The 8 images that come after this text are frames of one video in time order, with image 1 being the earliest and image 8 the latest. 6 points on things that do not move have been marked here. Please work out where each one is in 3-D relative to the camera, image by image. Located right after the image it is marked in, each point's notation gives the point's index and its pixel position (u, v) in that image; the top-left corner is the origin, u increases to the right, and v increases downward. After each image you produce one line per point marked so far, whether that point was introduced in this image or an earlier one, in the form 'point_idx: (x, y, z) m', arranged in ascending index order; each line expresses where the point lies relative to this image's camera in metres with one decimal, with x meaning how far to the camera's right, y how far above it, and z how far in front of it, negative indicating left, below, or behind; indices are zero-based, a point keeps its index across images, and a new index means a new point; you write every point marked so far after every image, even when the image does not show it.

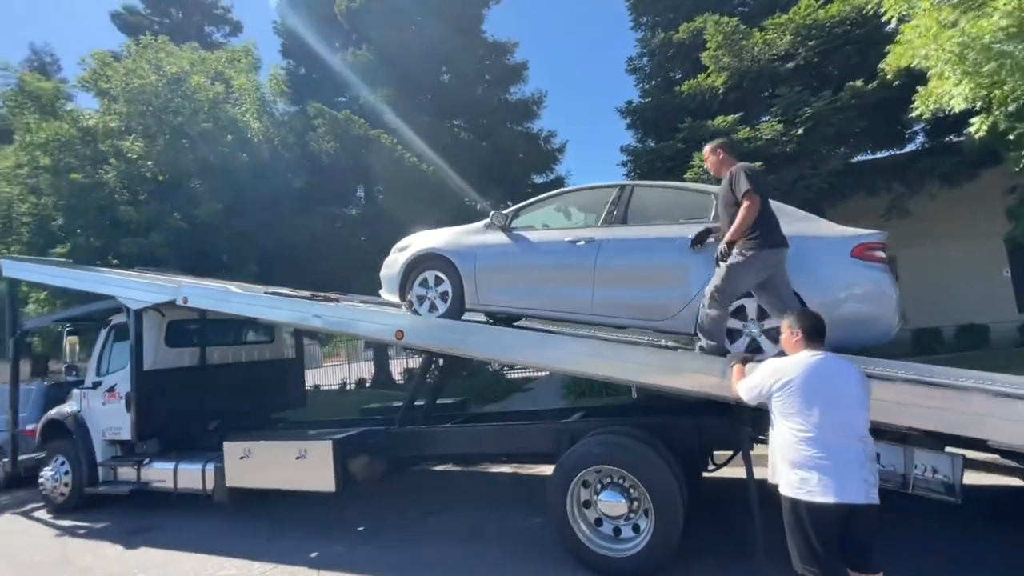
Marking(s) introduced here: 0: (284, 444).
0: (-2.0, -1.4, +5.7) m
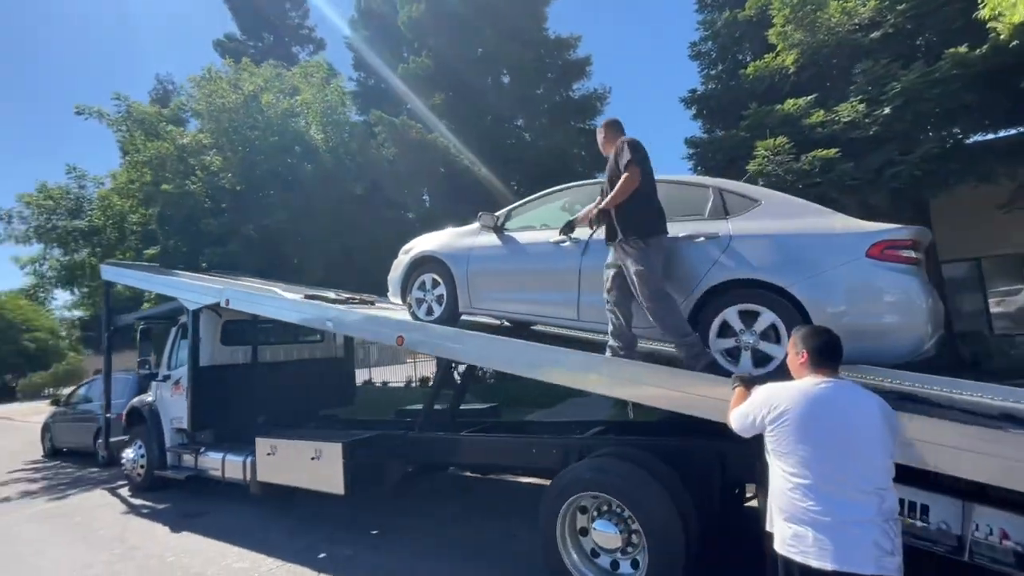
0: (-2.0, -1.4, +5.9) m
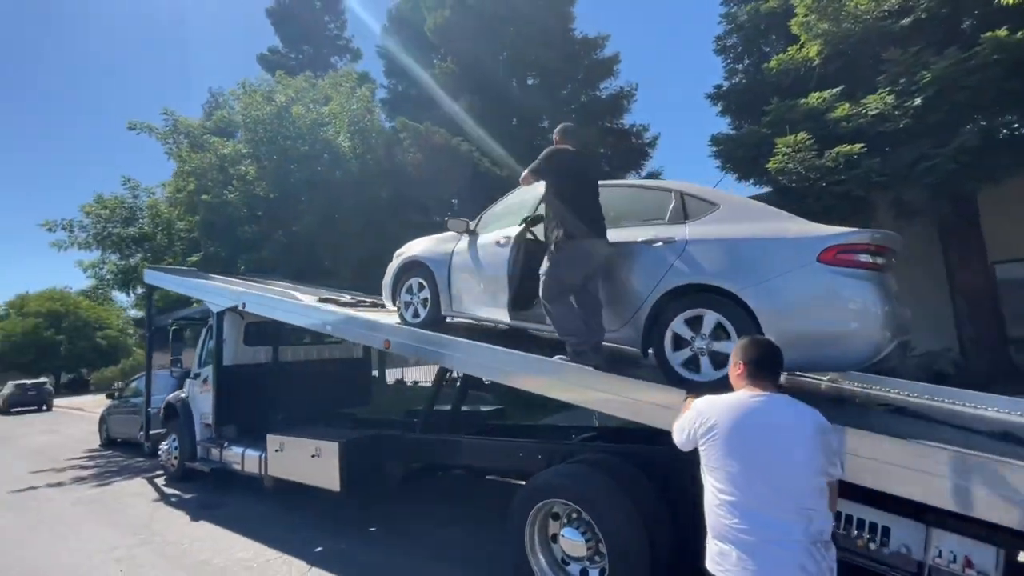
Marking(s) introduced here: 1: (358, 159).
0: (-2.0, -1.5, +6.2) m
1: (-2.6, +2.2, +10.9) m
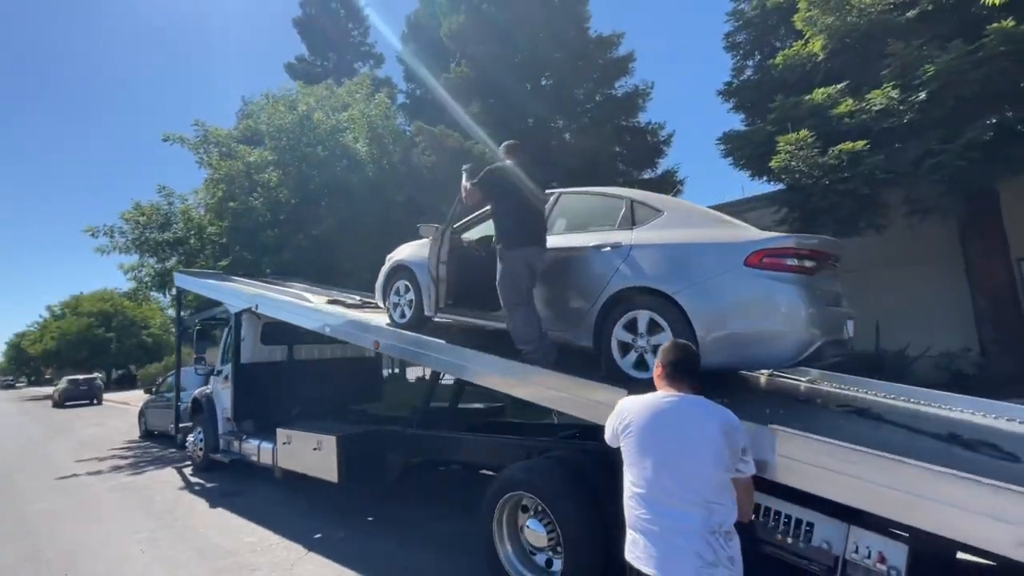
0: (-2.1, -1.5, +6.6) m
1: (-2.4, +2.2, +11.3) m
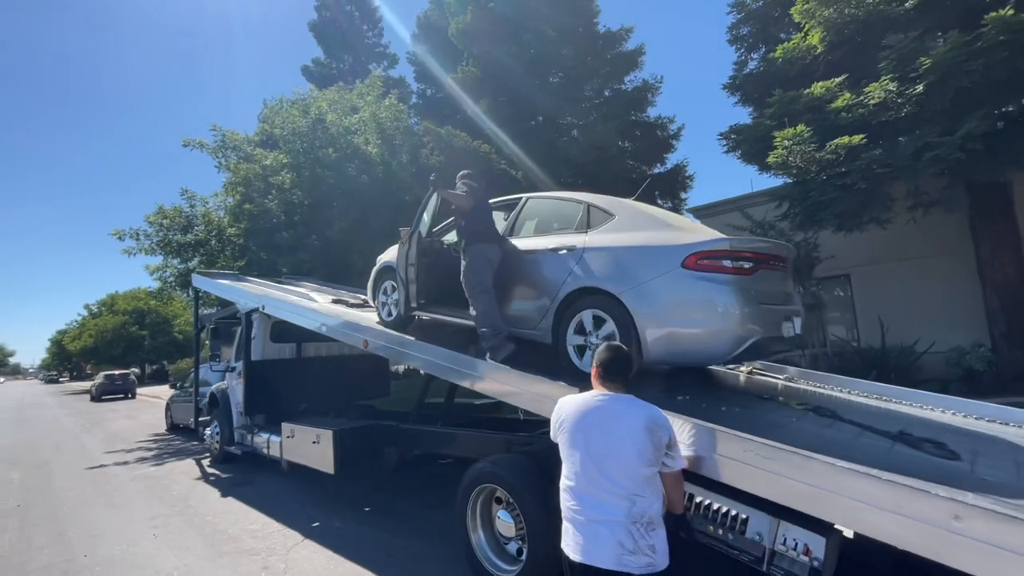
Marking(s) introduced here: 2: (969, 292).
0: (-2.2, -1.5, +6.9) m
1: (-2.3, +2.2, +11.6) m
2: (+8.3, -0.1, +11.6) m
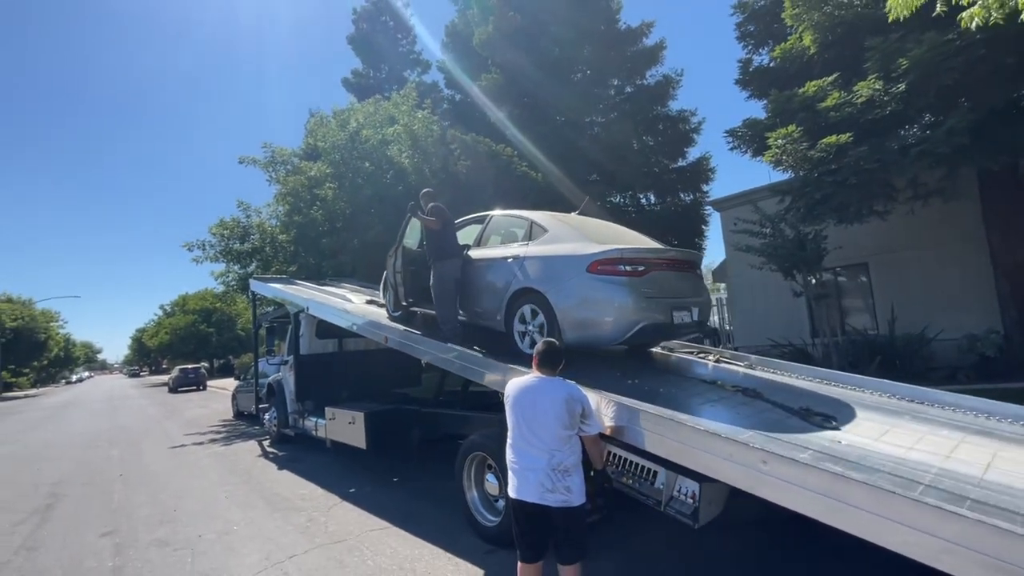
0: (-2.1, -1.6, +8.1) m
1: (-1.9, +2.2, +12.8) m
2: (+8.7, +0.2, +12.0) m
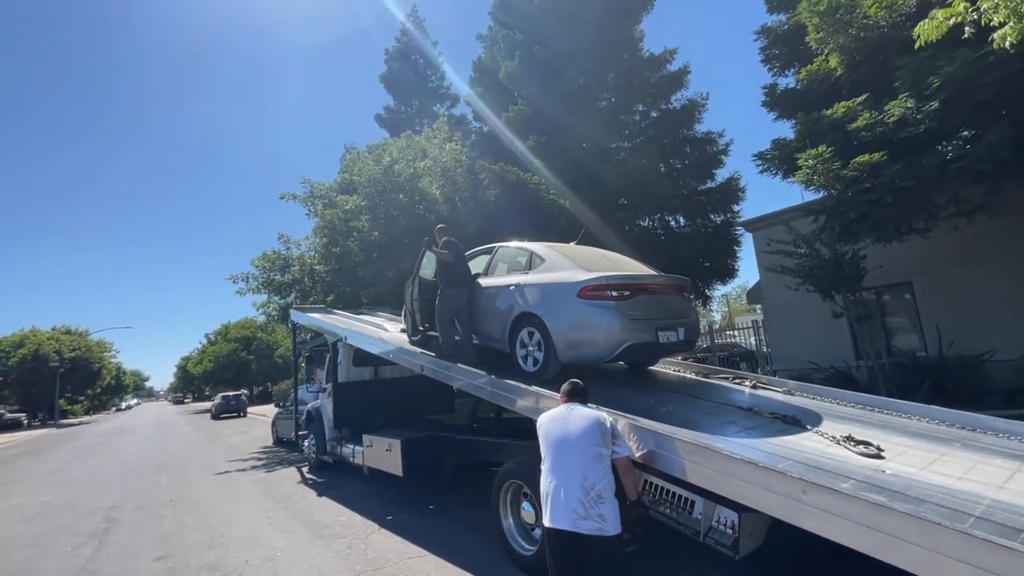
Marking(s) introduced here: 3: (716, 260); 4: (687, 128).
0: (-1.7, -1.9, +8.2) m
1: (-1.3, +1.7, +13.0) m
2: (+9.3, -0.1, +11.6) m
3: (+5.0, +0.7, +15.8) m
4: (+4.5, +4.1, +16.4) m
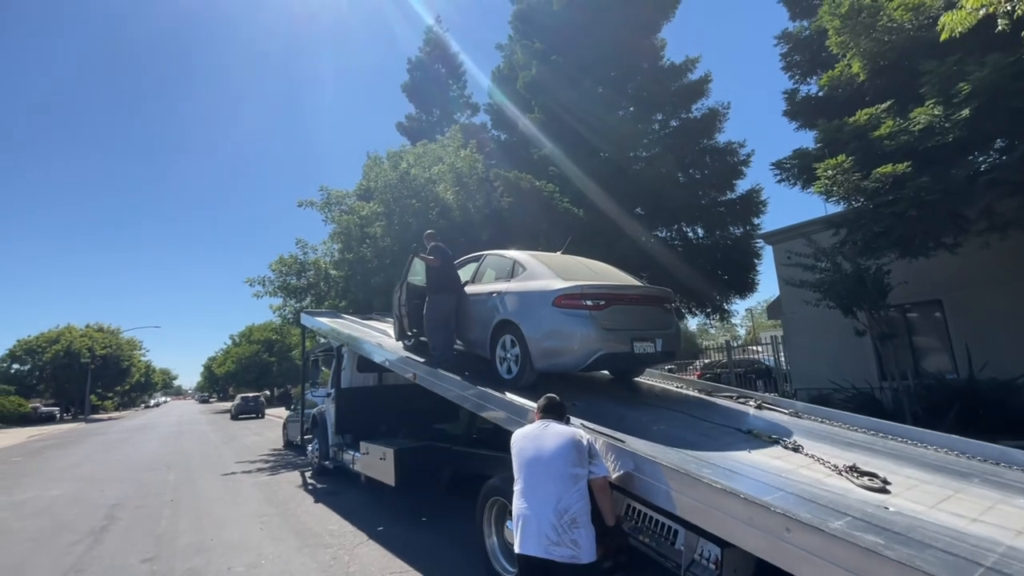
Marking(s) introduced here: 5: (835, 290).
0: (-1.7, -2.0, +8.0) m
1: (-1.0, +1.6, +12.8) m
2: (+9.5, -0.5, +10.9) m
3: (+5.4, +0.4, +15.3) m
4: (+5.0, +3.7, +16.0) m
5: (+5.3, -0.1, +10.5) m
